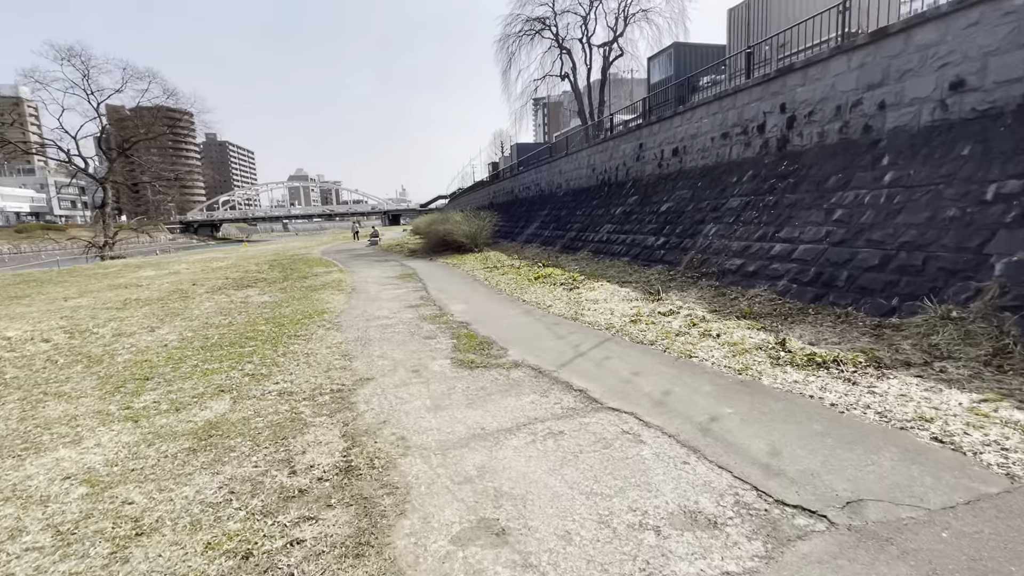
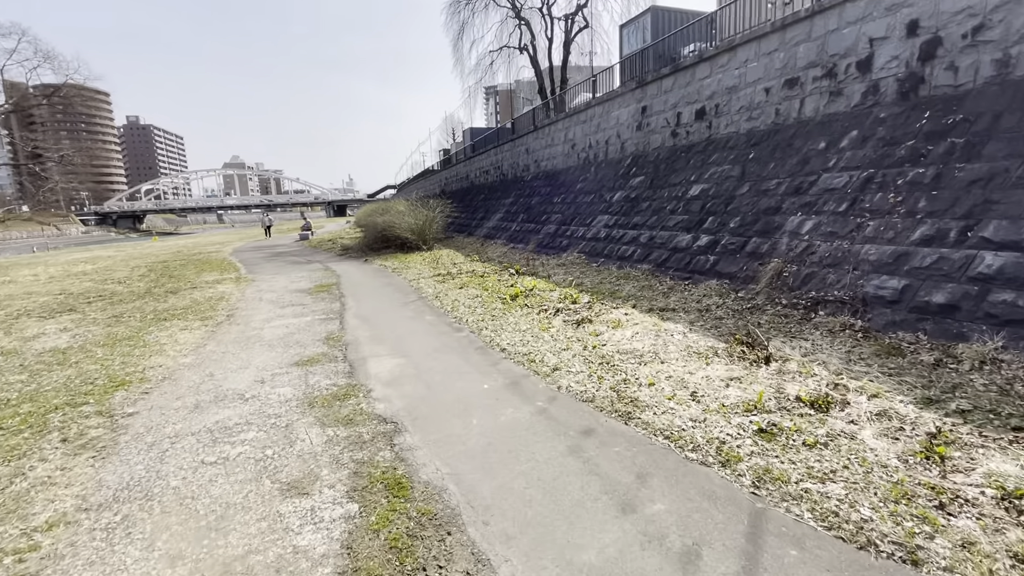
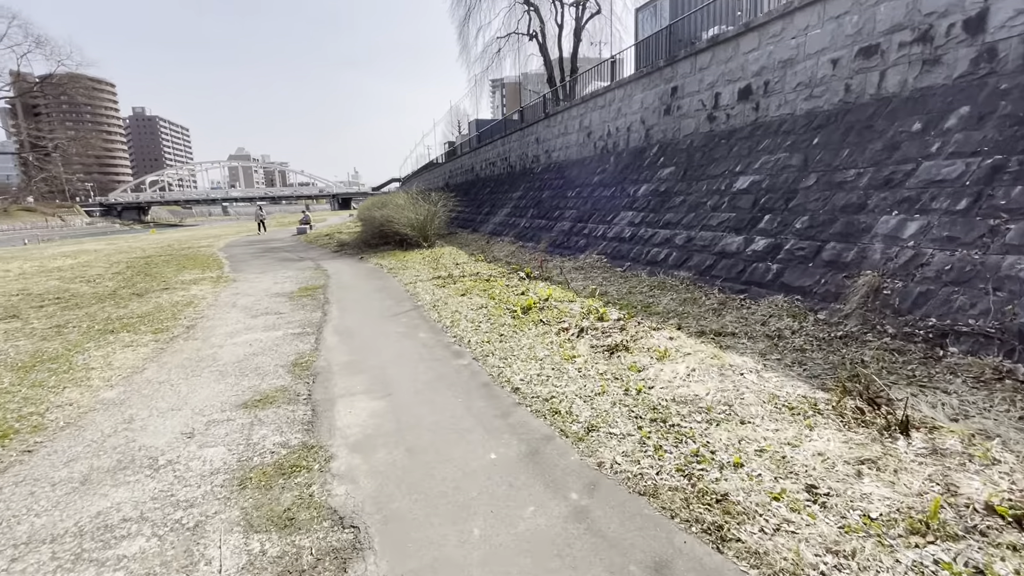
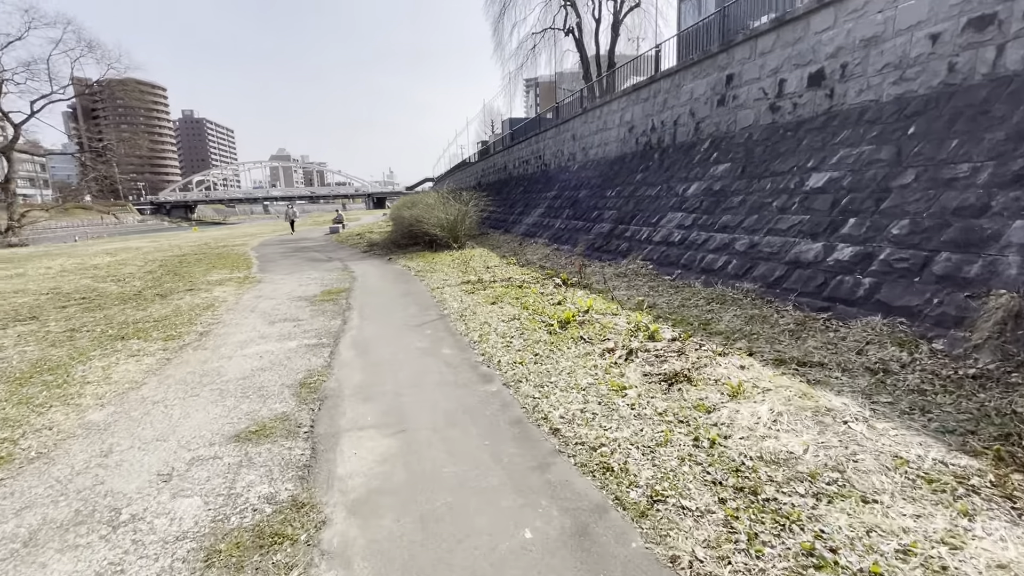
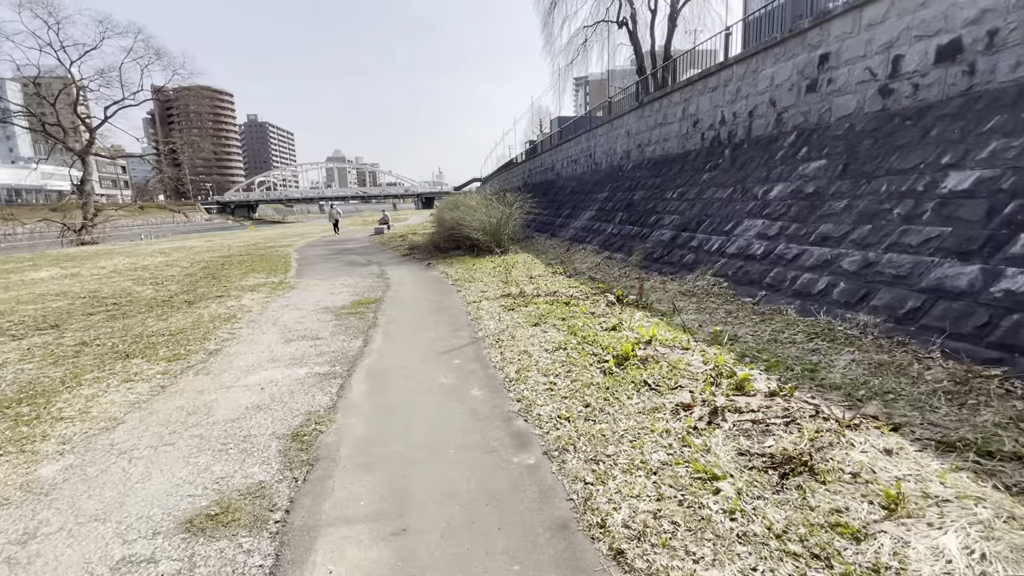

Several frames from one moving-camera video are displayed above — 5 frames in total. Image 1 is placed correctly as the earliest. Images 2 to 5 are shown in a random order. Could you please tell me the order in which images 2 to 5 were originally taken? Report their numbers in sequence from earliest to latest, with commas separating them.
2, 3, 4, 5
